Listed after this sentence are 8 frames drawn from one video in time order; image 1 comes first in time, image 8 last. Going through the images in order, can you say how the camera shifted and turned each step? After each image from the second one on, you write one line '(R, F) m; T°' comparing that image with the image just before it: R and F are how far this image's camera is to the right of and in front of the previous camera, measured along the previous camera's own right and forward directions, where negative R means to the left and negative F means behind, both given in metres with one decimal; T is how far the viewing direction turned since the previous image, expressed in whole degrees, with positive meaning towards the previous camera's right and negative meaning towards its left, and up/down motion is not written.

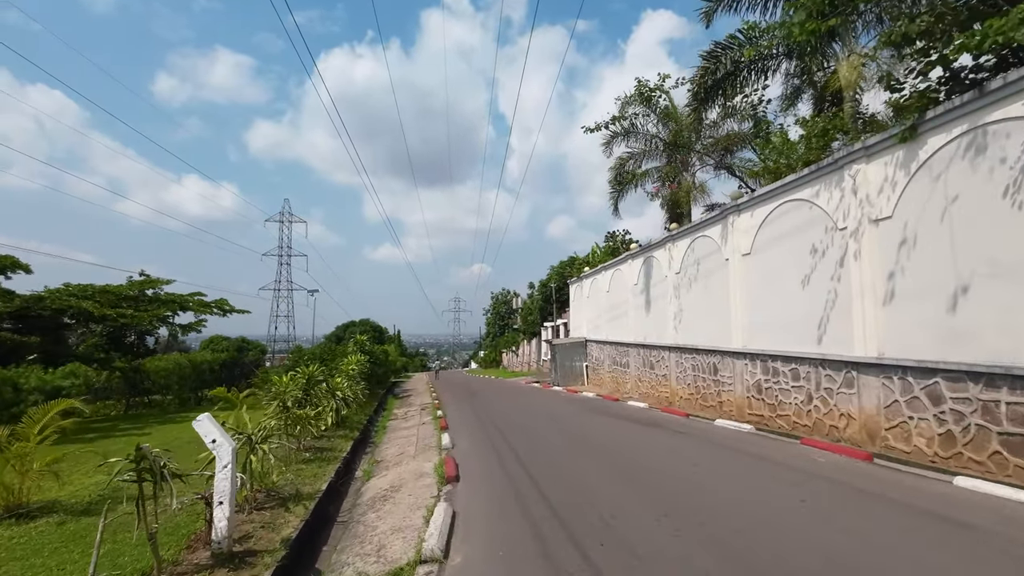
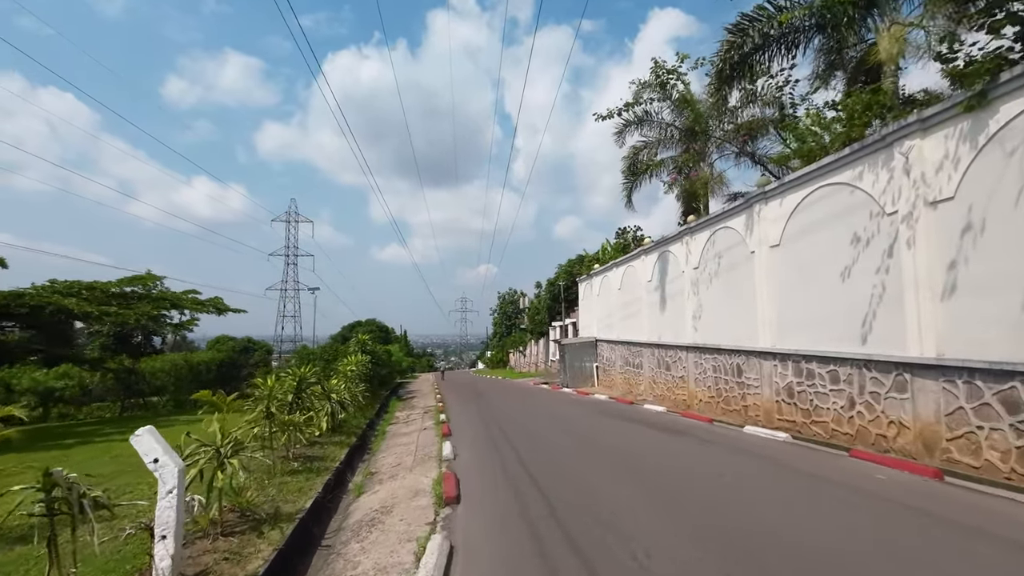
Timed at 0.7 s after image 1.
(0.0, +0.9) m; -1°
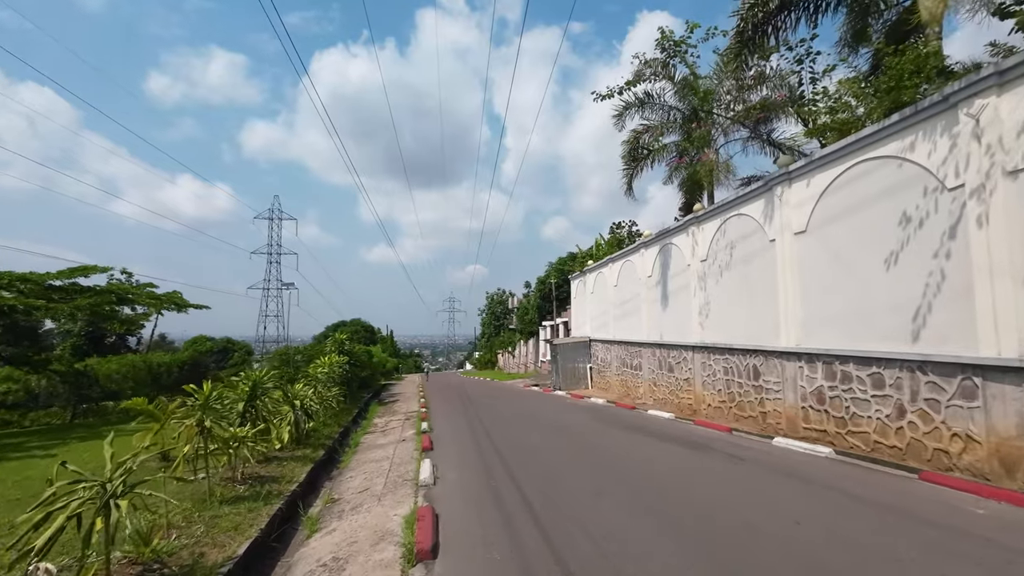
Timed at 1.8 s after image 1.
(-0.1, +1.5) m; +1°
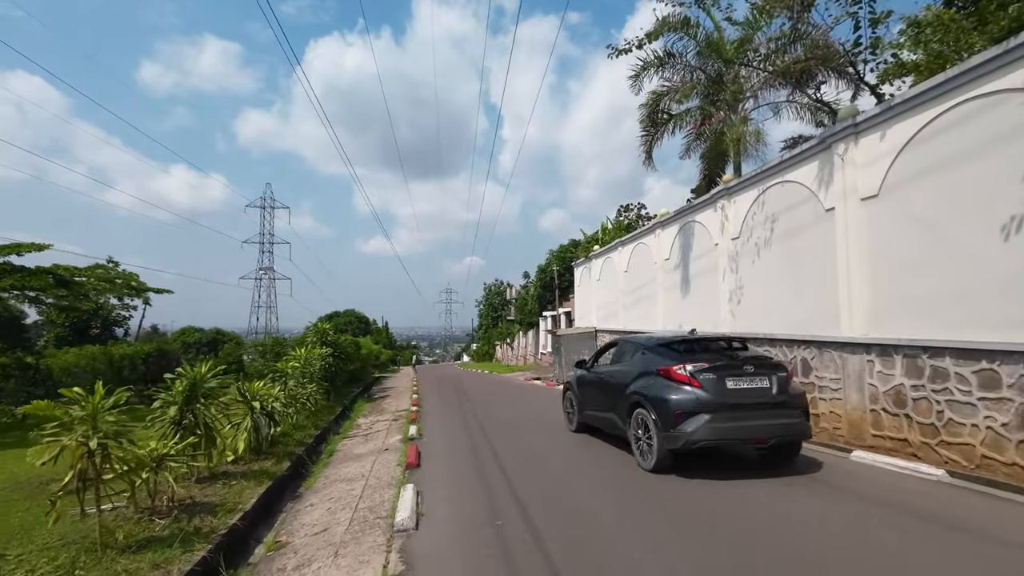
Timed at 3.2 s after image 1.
(-0.2, +1.9) m; 0°
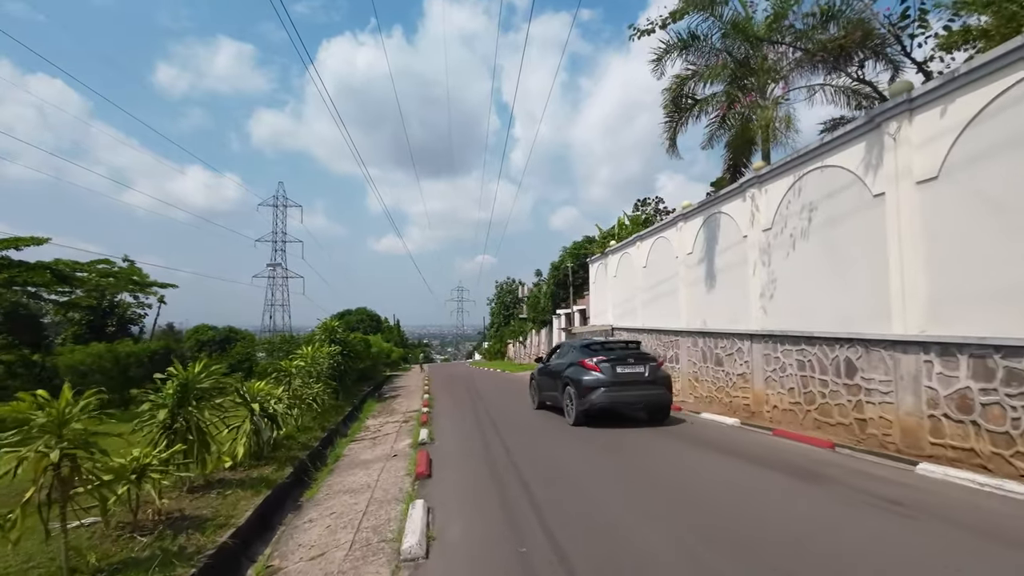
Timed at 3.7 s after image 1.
(-0.1, +0.7) m; -1°
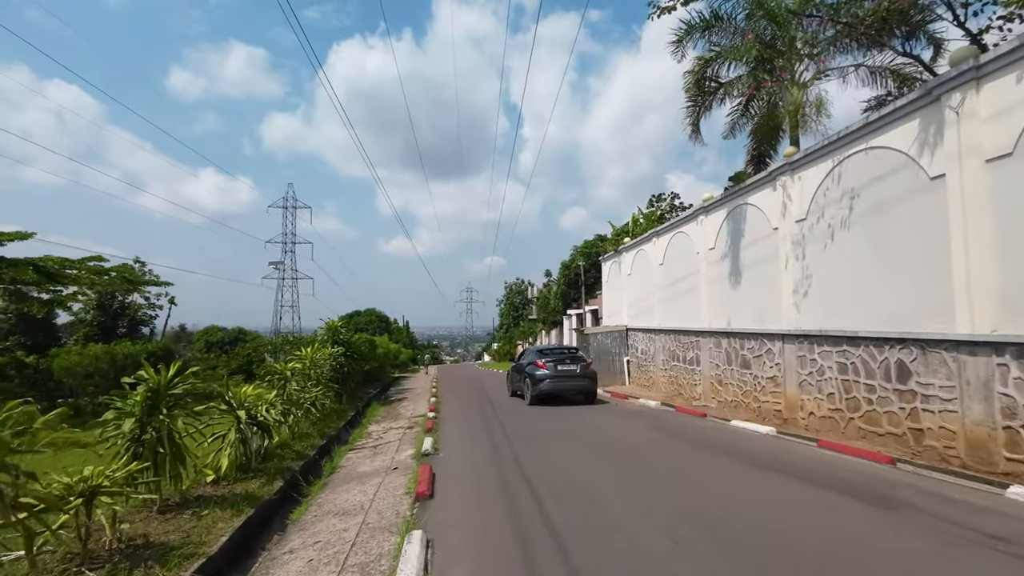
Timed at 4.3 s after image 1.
(-0.1, +0.8) m; -1°
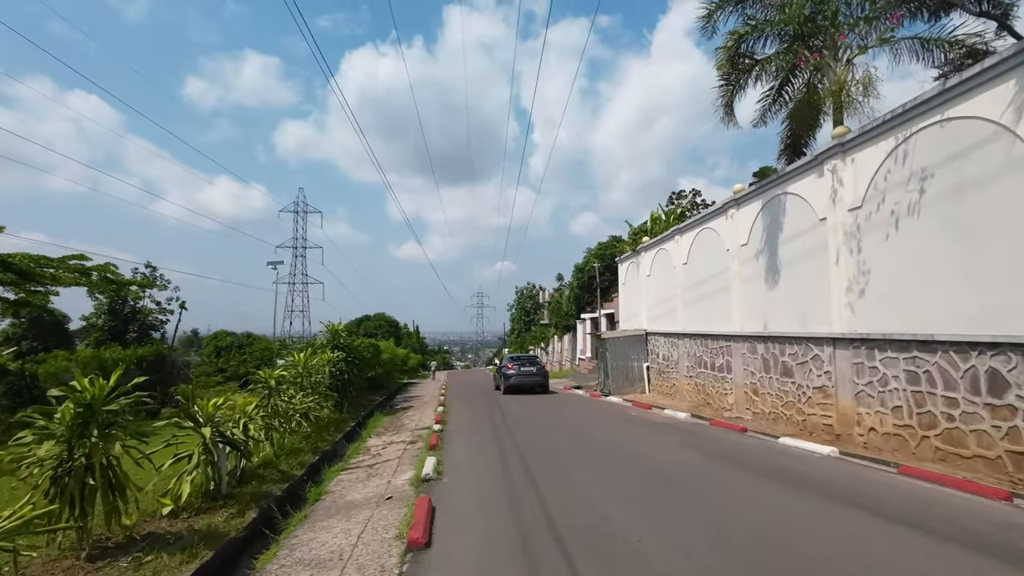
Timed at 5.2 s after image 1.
(-0.1, +1.2) m; -1°
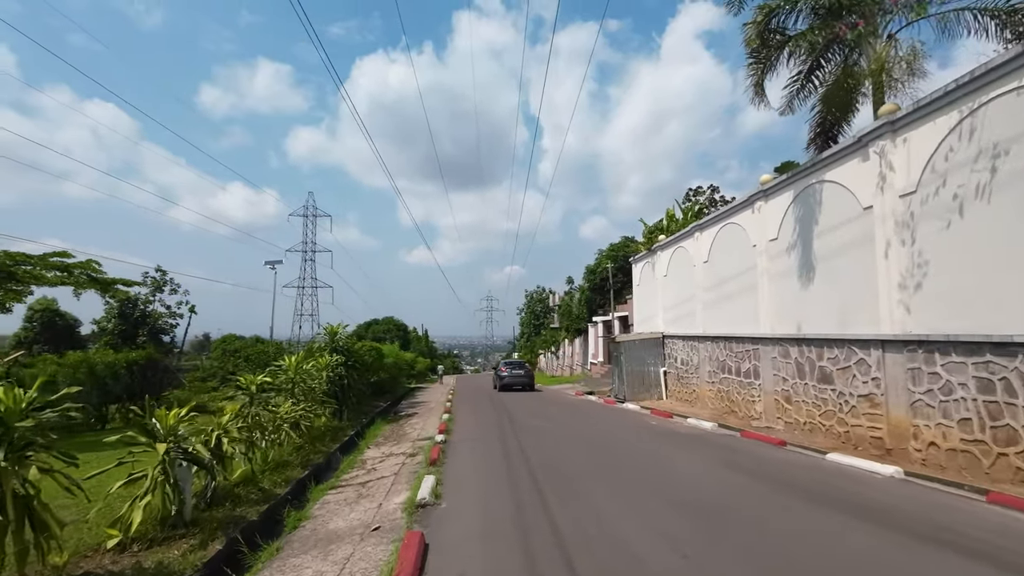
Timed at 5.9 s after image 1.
(0.0, +0.9) m; -1°
